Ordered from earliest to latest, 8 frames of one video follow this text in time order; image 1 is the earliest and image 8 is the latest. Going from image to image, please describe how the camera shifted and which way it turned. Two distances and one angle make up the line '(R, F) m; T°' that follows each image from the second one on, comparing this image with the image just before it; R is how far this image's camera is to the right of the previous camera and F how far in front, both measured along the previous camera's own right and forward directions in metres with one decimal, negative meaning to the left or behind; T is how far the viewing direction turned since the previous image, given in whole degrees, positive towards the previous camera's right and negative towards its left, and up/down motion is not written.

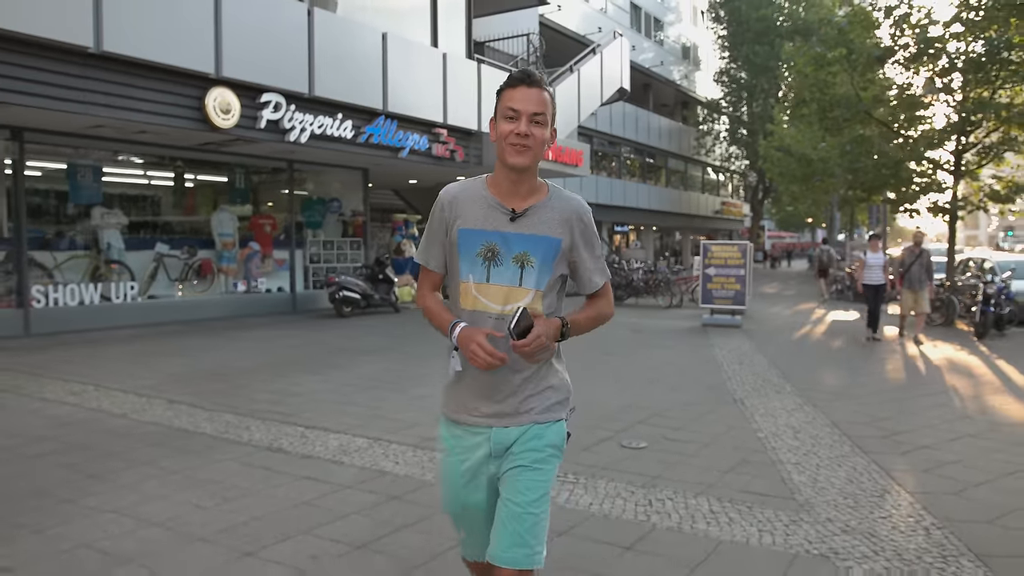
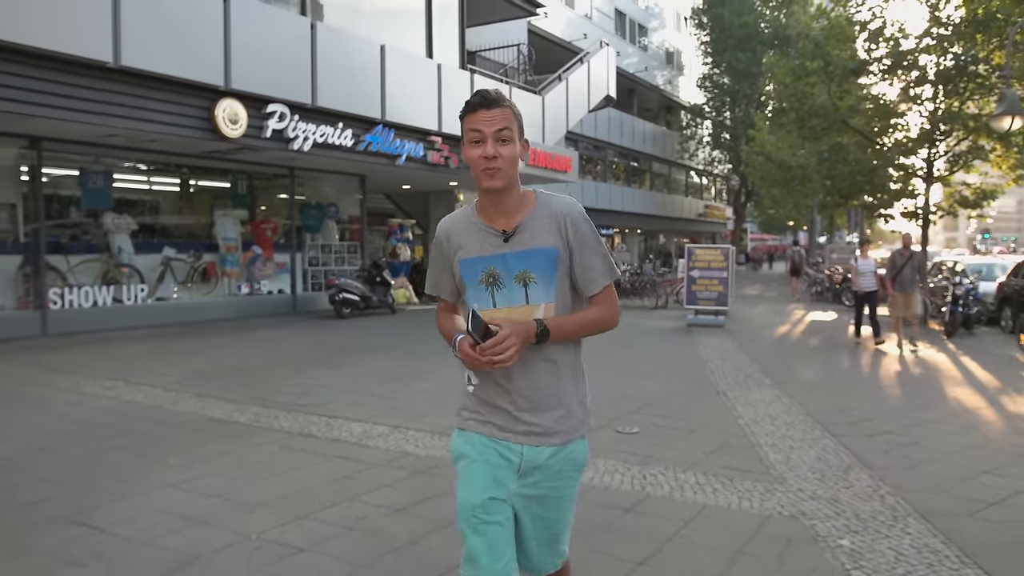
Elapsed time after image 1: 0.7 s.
(-0.1, -0.6) m; +1°
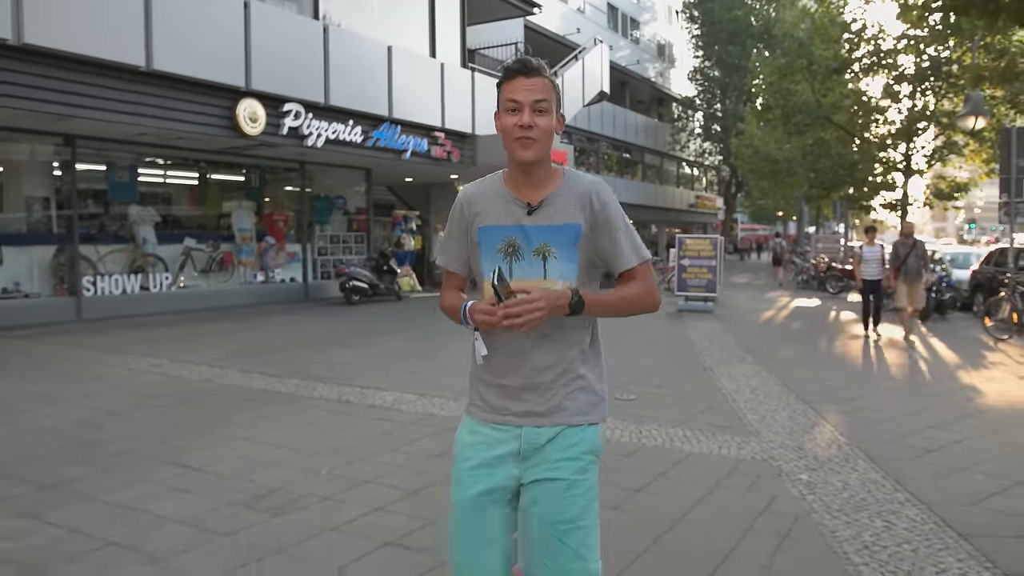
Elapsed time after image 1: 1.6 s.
(-0.1, -0.8) m; +1°
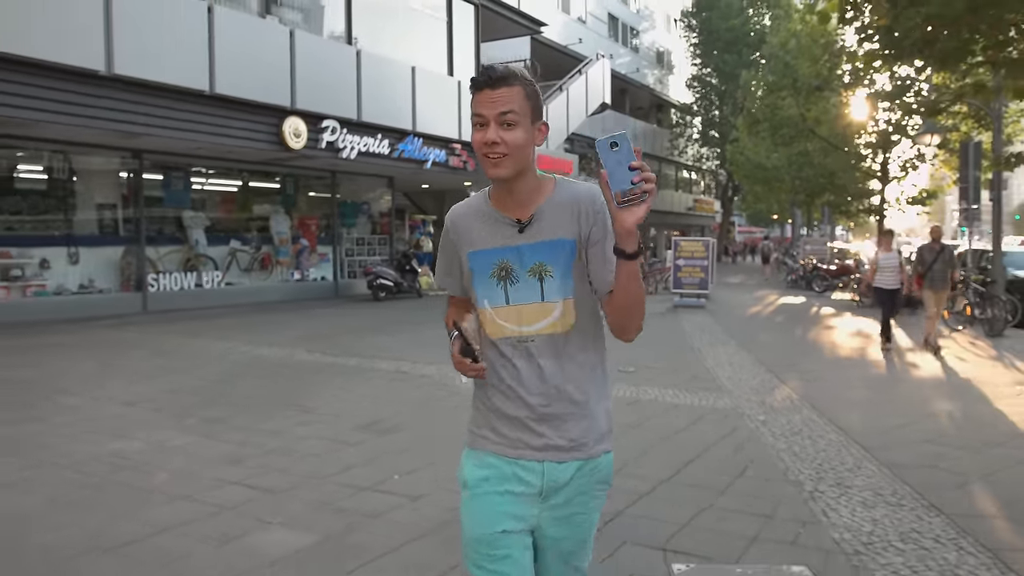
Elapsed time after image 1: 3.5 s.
(-0.2, -1.6) m; 0°
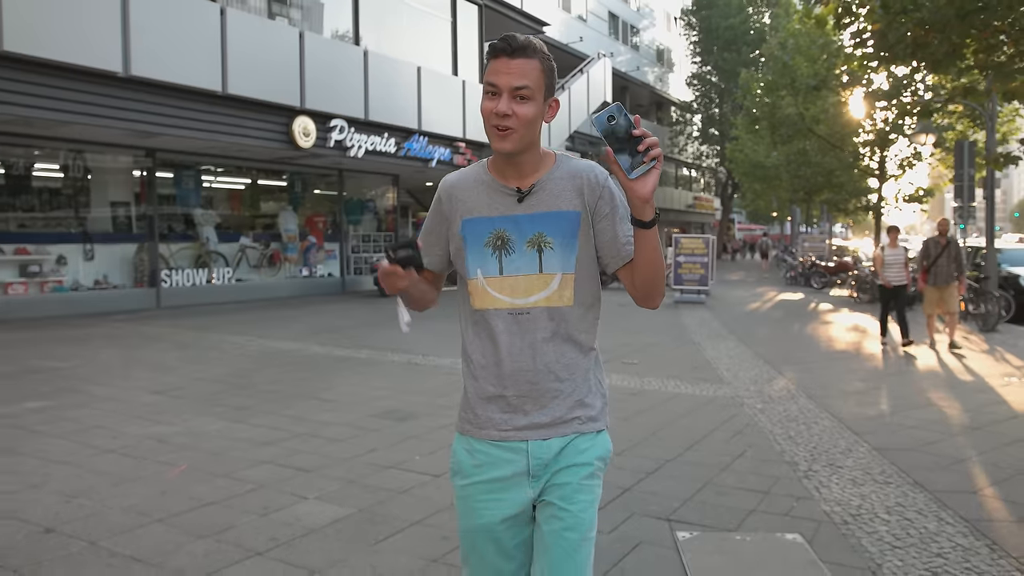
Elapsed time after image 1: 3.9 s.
(-0.1, -0.3) m; 0°
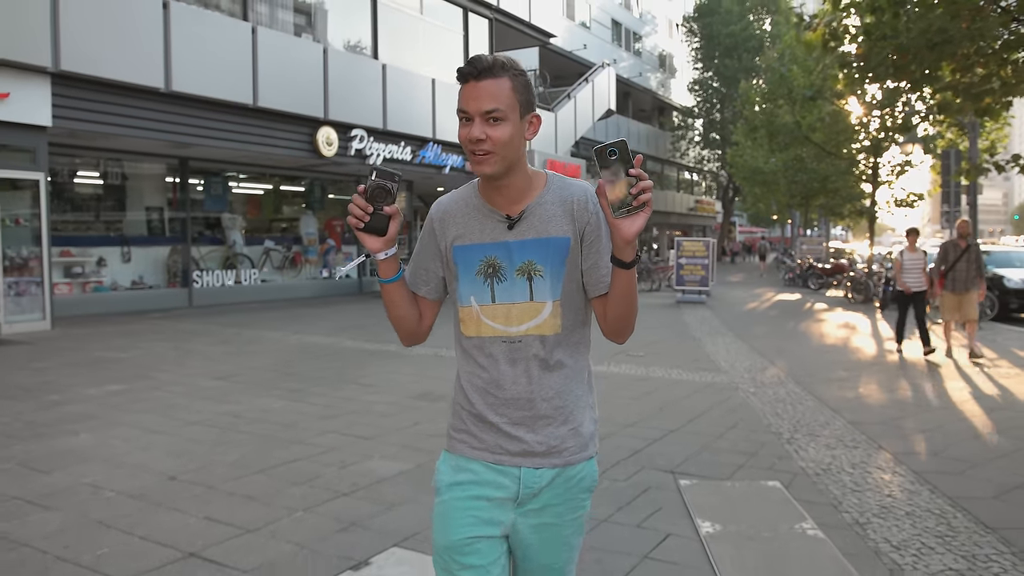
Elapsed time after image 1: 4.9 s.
(-0.2, -0.8) m; 0°
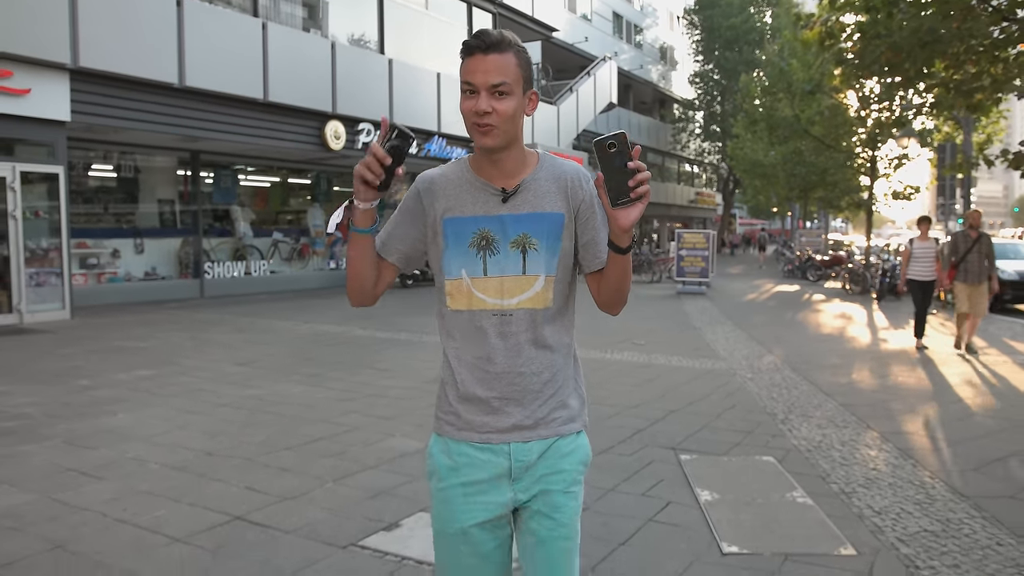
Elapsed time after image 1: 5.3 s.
(-0.1, -0.3) m; 0°
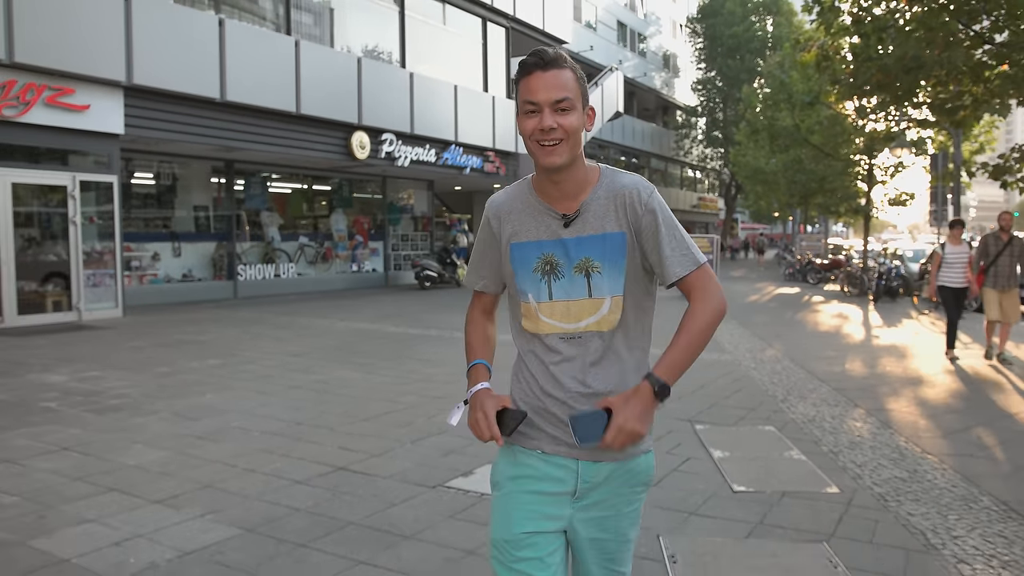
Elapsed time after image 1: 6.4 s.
(-0.3, -0.9) m; 0°
